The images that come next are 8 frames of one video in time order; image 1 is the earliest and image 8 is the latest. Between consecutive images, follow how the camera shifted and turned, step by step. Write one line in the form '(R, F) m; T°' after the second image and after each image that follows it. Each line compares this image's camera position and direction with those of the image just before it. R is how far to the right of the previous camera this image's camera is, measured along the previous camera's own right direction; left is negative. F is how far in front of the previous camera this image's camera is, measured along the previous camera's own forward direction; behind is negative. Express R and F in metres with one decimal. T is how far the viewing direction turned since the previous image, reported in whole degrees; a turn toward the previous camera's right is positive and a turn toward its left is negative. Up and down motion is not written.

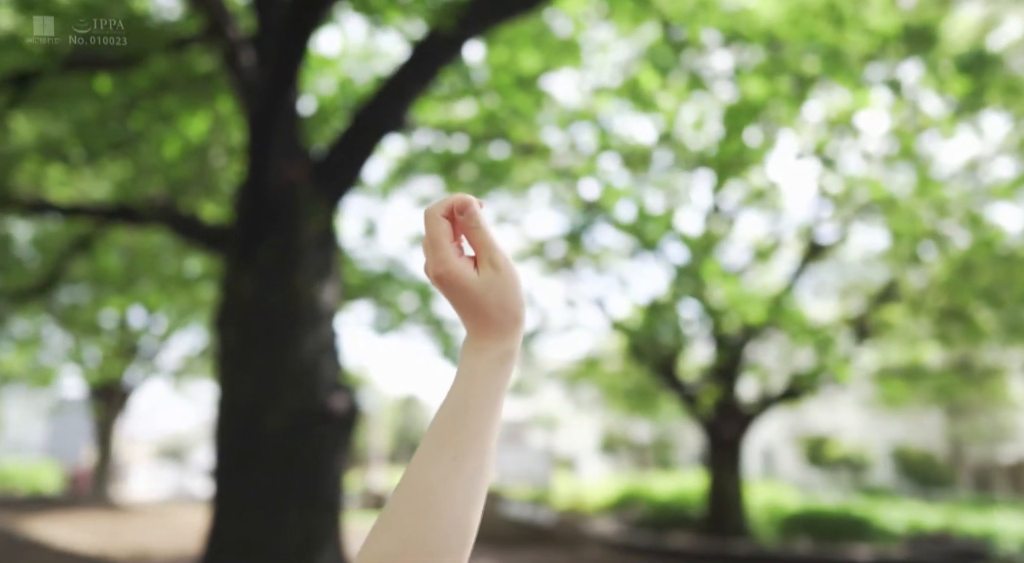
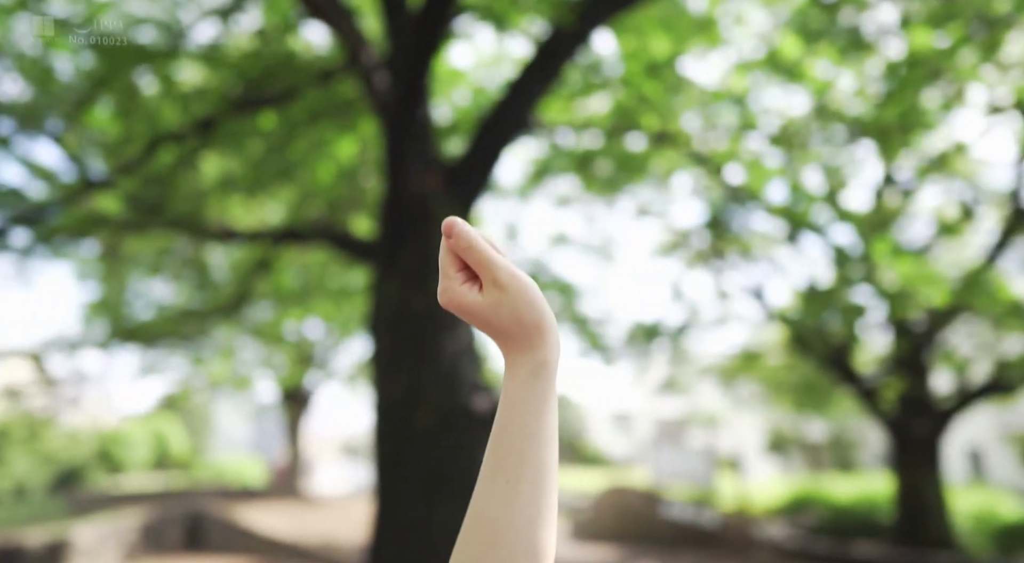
(+0.4, +0.1) m; -16°
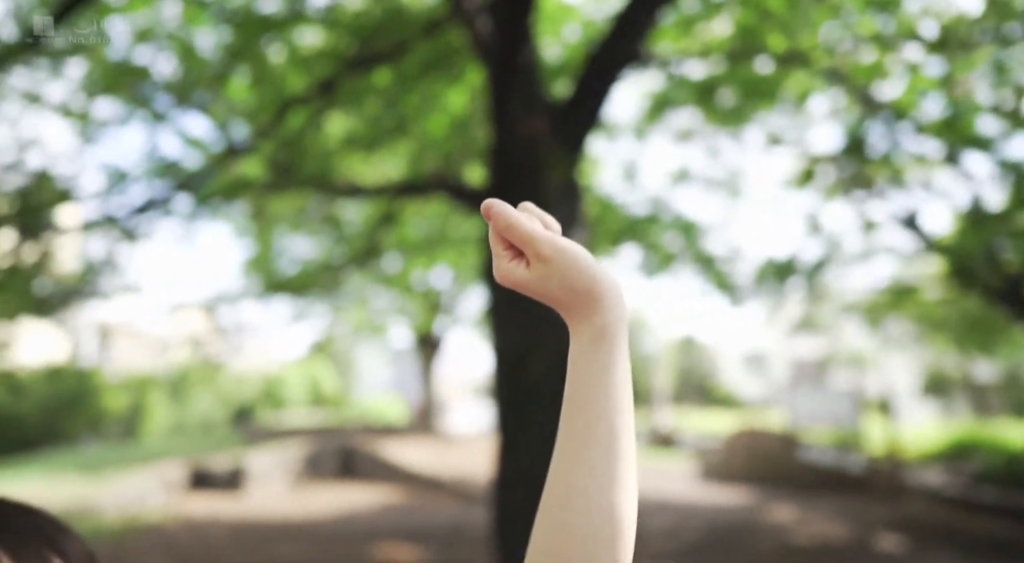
(+0.4, +0.1) m; -14°
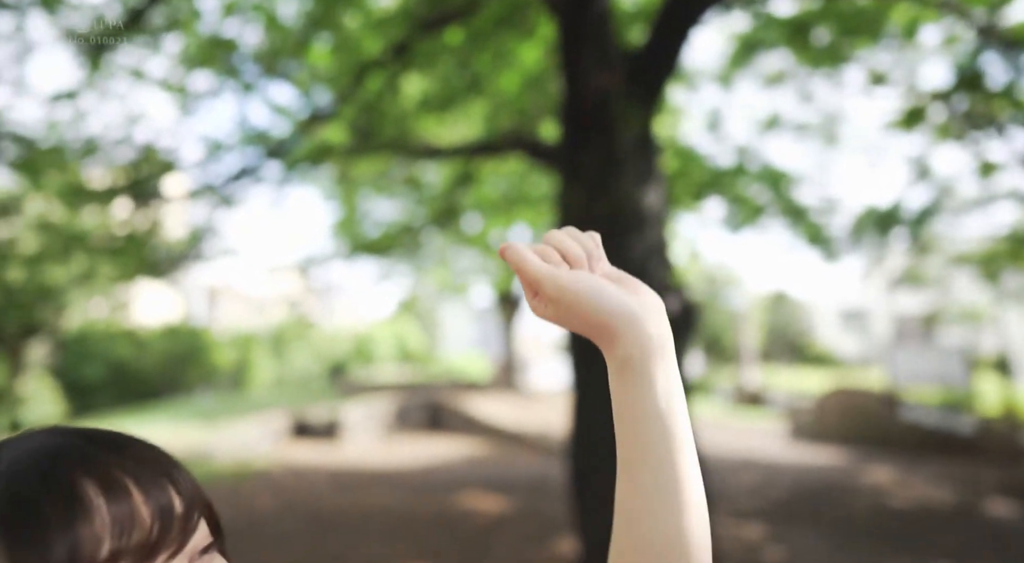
(+0.2, 0.0) m; -9°
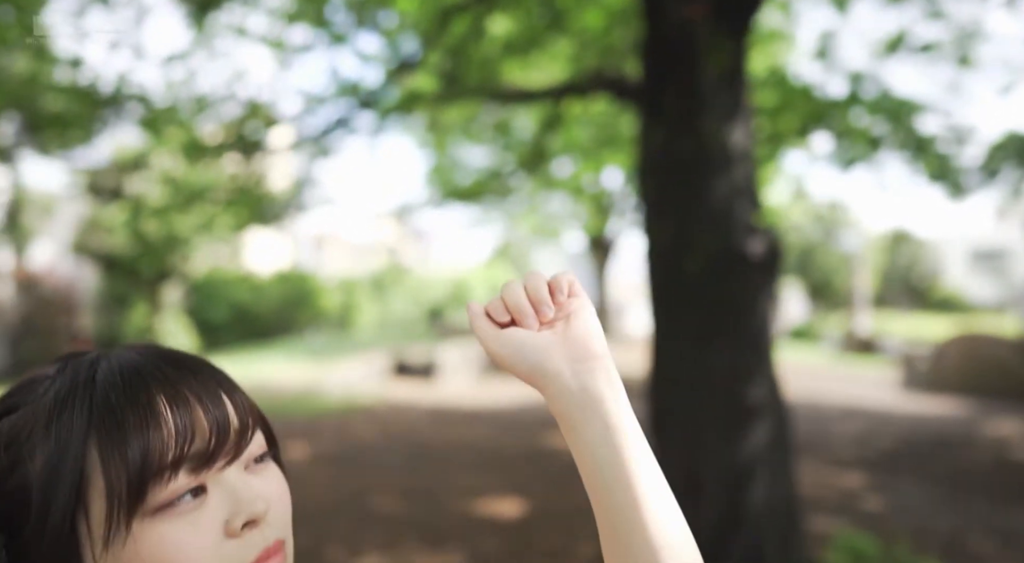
(+0.3, 0.0) m; -11°
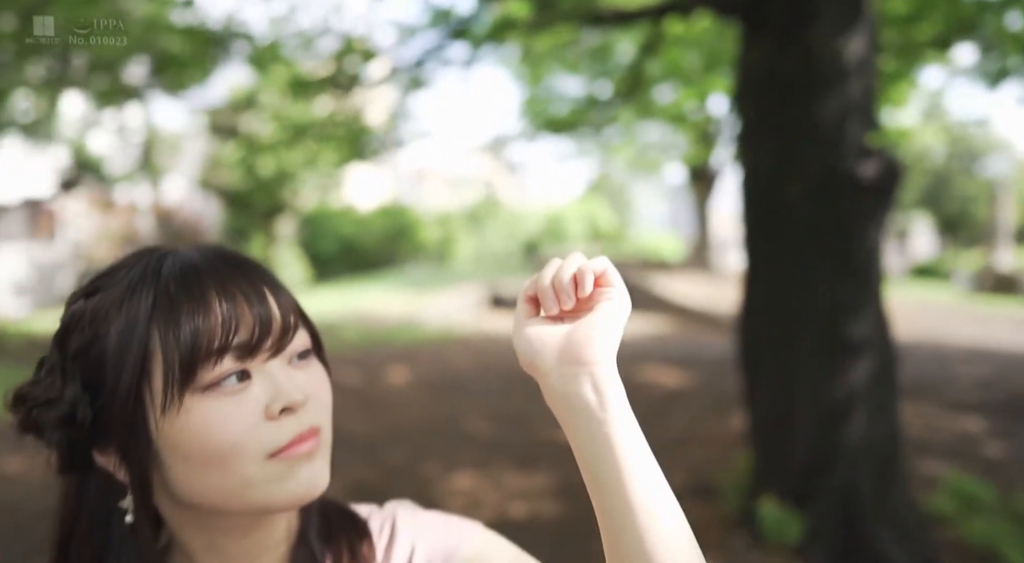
(+0.3, +0.1) m; -11°
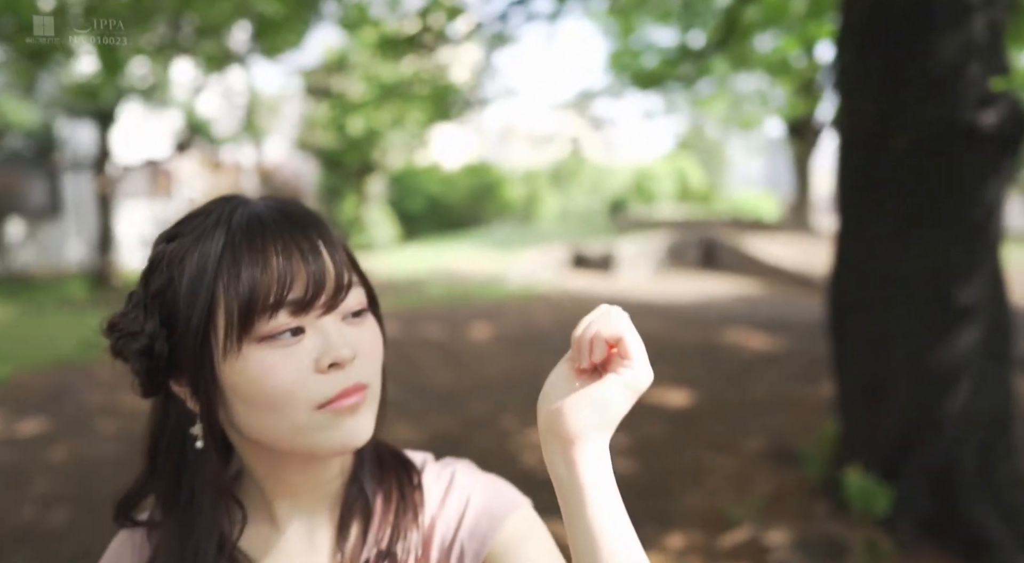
(+0.2, 0.0) m; -9°
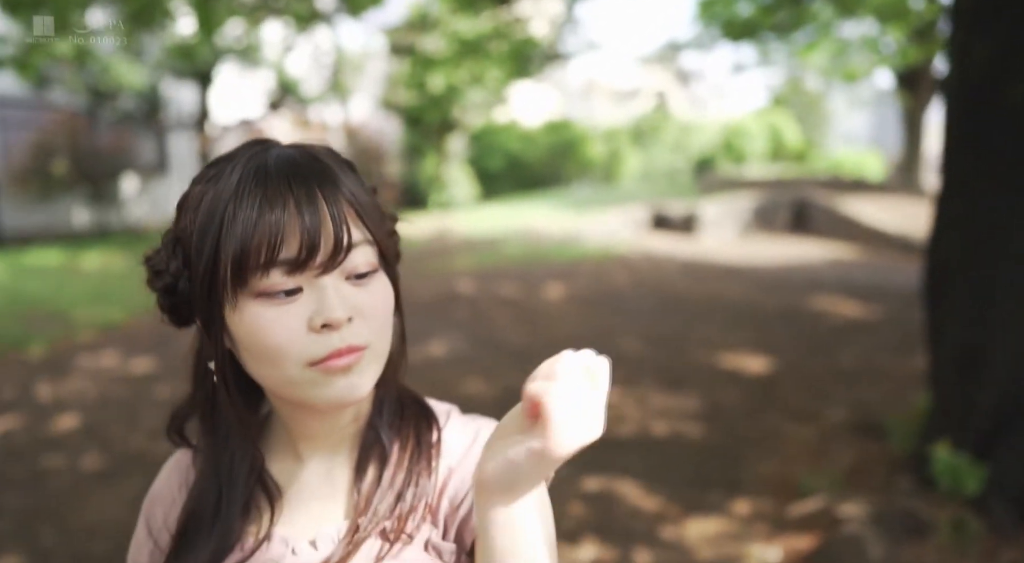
(+0.1, 0.0) m; -7°
